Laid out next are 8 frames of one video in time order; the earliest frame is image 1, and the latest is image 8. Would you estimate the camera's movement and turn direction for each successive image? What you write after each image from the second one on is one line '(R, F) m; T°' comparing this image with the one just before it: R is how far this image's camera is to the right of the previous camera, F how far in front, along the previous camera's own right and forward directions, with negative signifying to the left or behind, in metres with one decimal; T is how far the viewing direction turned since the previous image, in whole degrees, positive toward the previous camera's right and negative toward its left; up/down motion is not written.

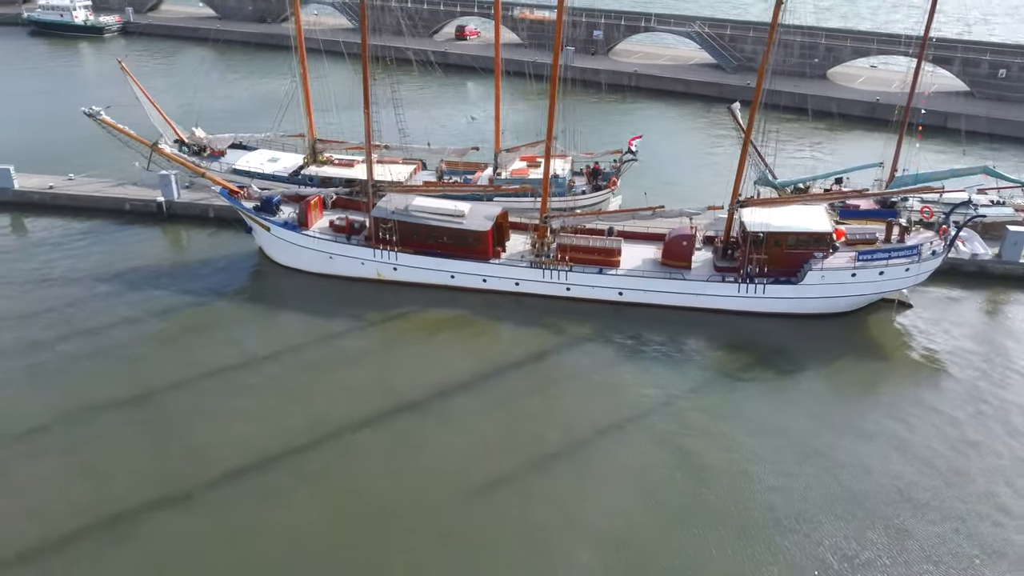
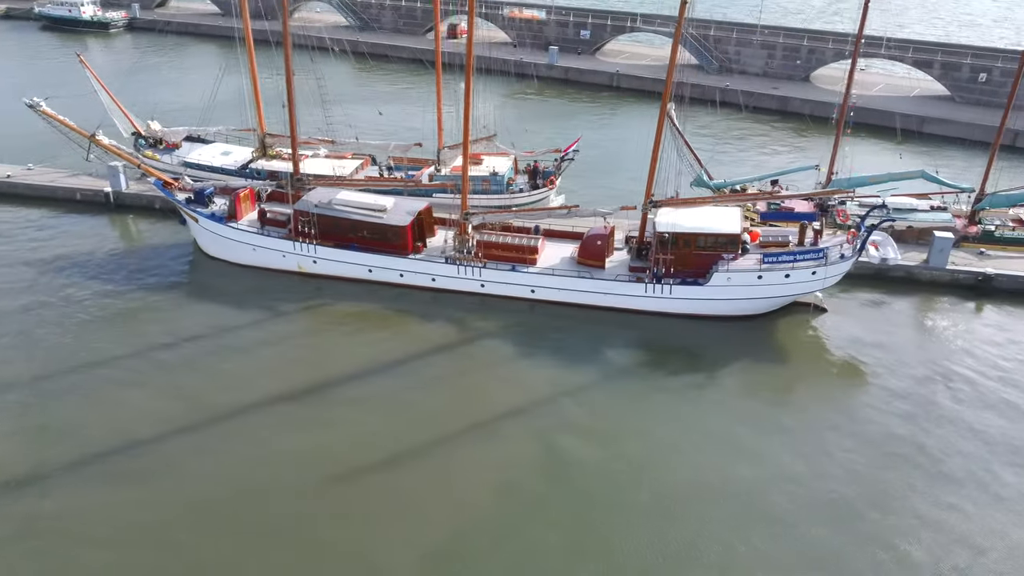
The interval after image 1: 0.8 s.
(+4.2, -0.1) m; -2°
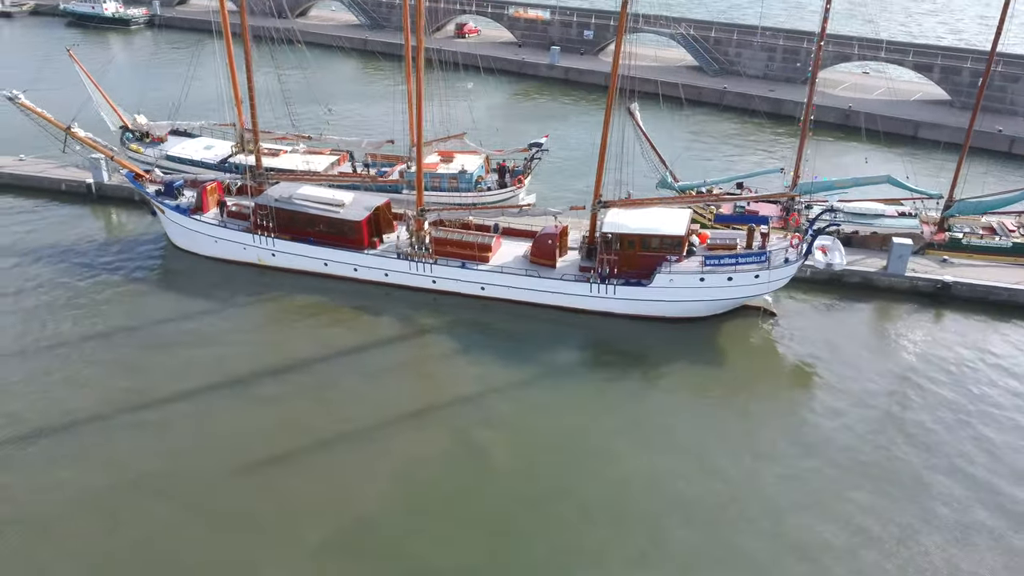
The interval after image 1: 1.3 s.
(+3.0, -0.1) m; -3°
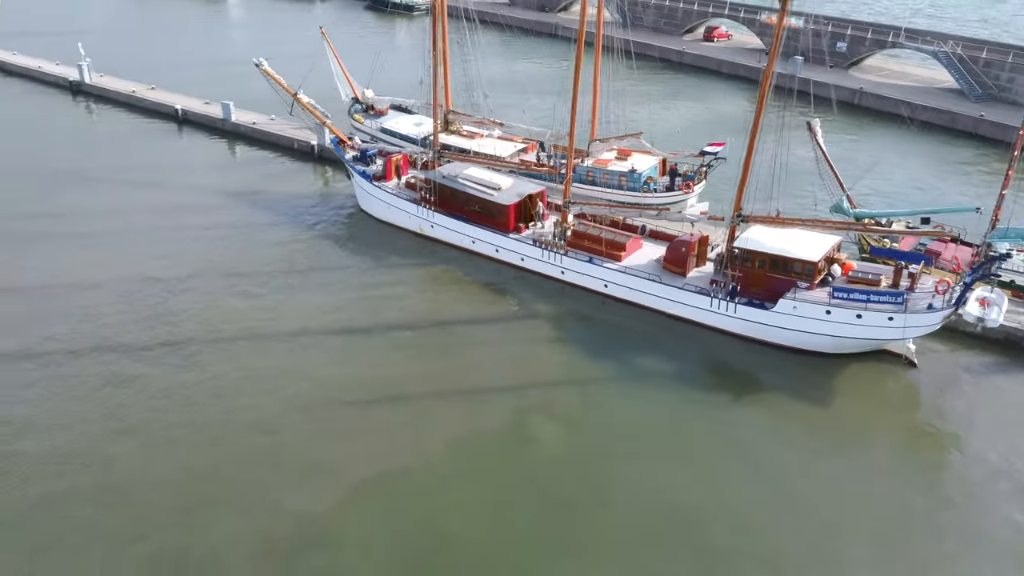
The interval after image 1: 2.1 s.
(+4.6, +0.3) m; -18°
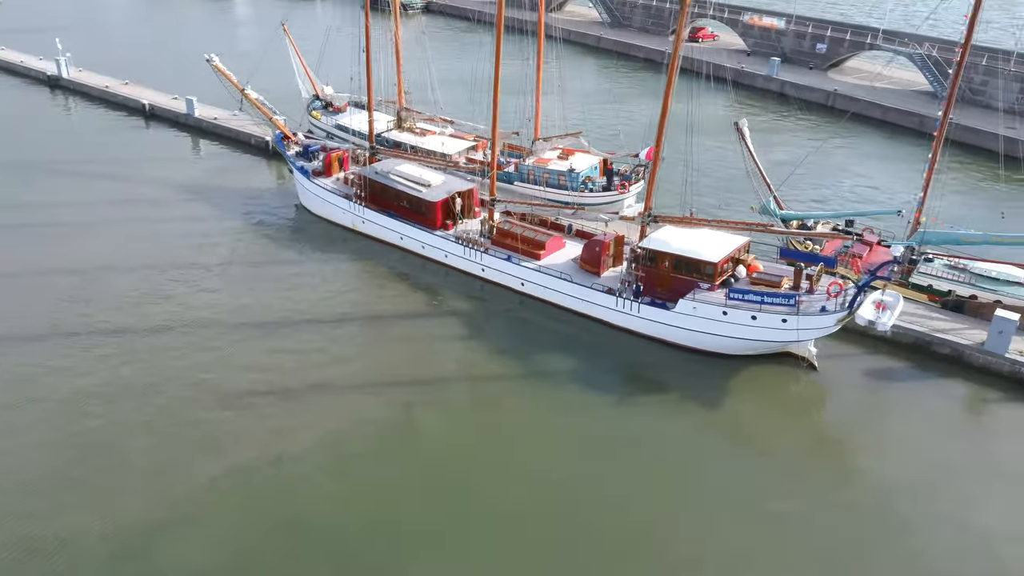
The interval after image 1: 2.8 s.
(+3.7, 0.0) m; -2°
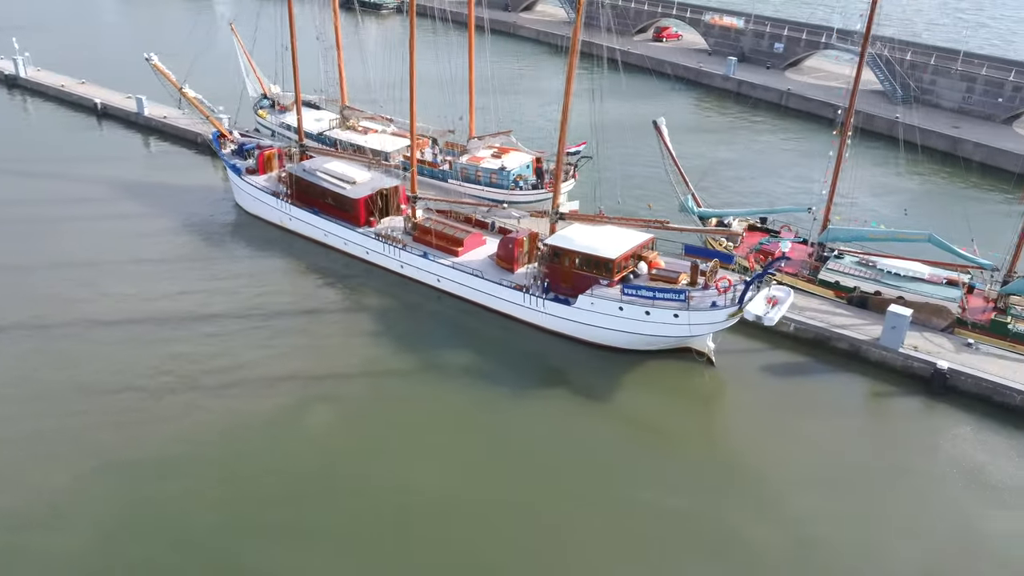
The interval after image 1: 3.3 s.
(+3.0, -0.3) m; 0°
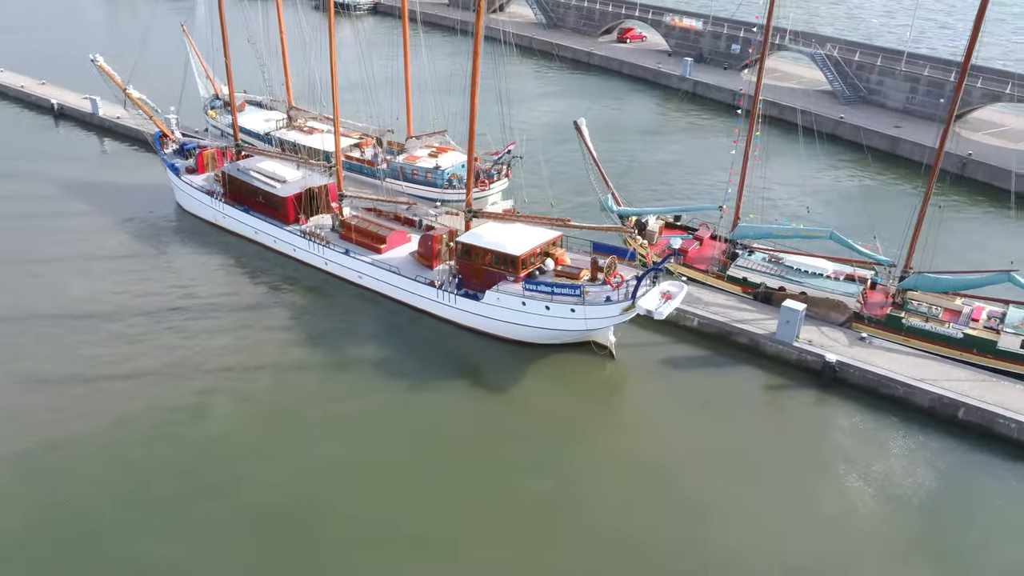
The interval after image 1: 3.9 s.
(+2.8, -0.7) m; 0°
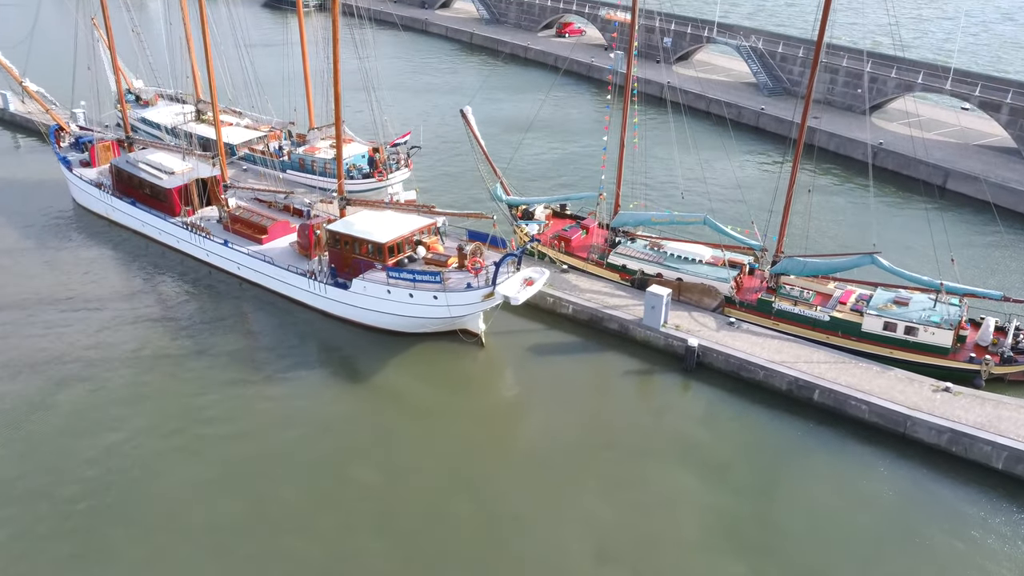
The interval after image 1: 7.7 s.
(+3.6, +0.3) m; +1°
